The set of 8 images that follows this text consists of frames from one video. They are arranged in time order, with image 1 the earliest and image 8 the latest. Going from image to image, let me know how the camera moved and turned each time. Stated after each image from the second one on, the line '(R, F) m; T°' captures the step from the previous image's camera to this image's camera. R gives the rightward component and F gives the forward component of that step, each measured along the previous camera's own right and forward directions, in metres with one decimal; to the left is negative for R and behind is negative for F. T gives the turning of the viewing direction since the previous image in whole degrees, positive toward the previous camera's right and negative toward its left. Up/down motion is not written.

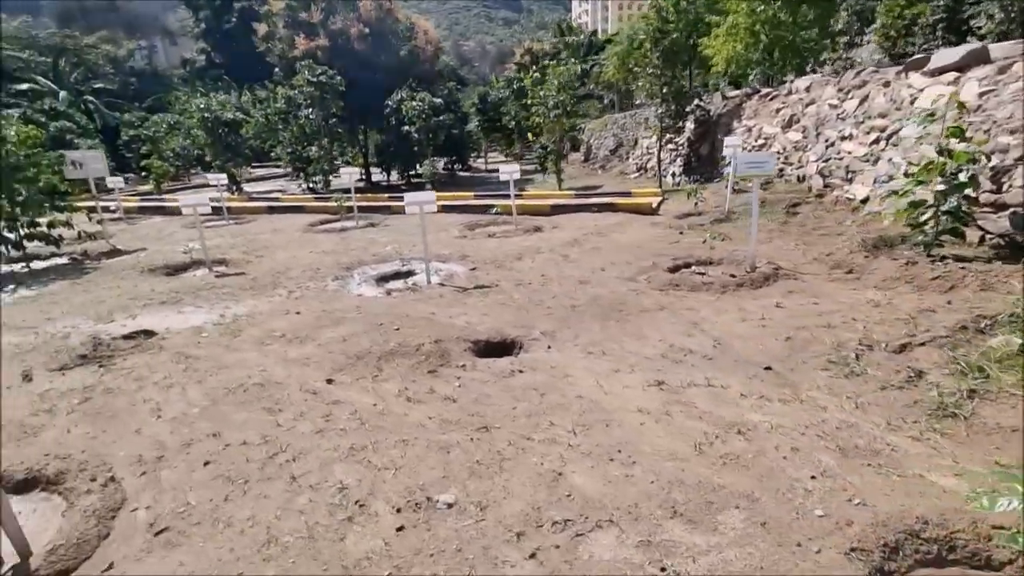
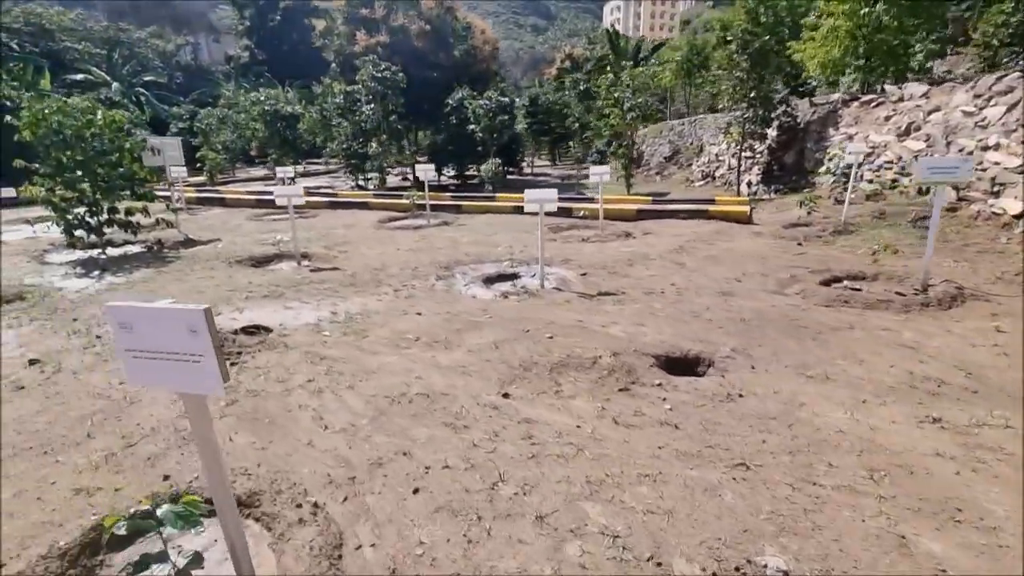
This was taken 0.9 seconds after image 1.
(-1.3, +0.5) m; -2°
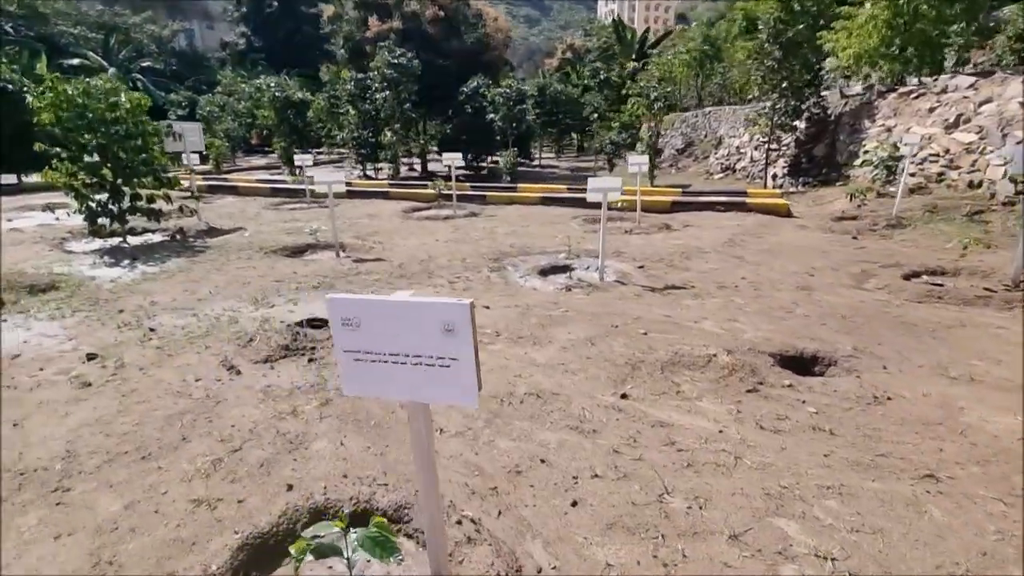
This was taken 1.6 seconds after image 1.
(-0.9, +0.3) m; +1°
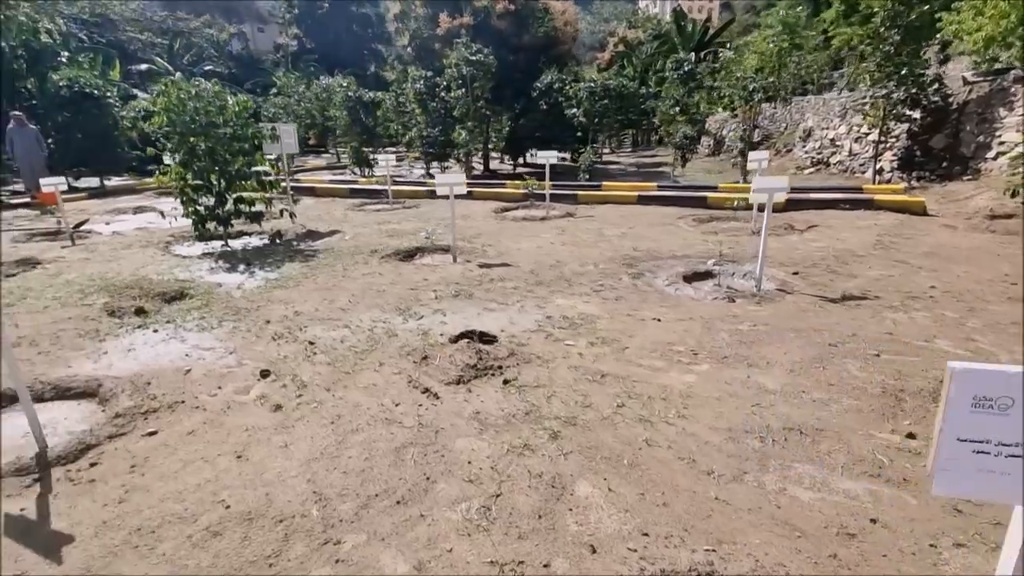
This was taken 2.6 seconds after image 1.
(-1.3, +0.4) m; -4°
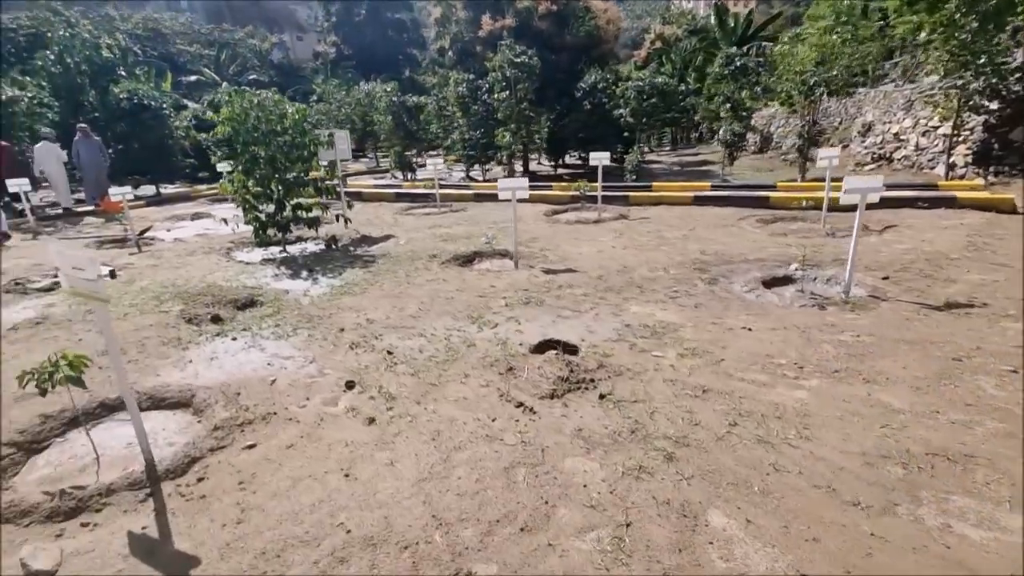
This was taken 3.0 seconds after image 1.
(-0.5, +0.1) m; -3°
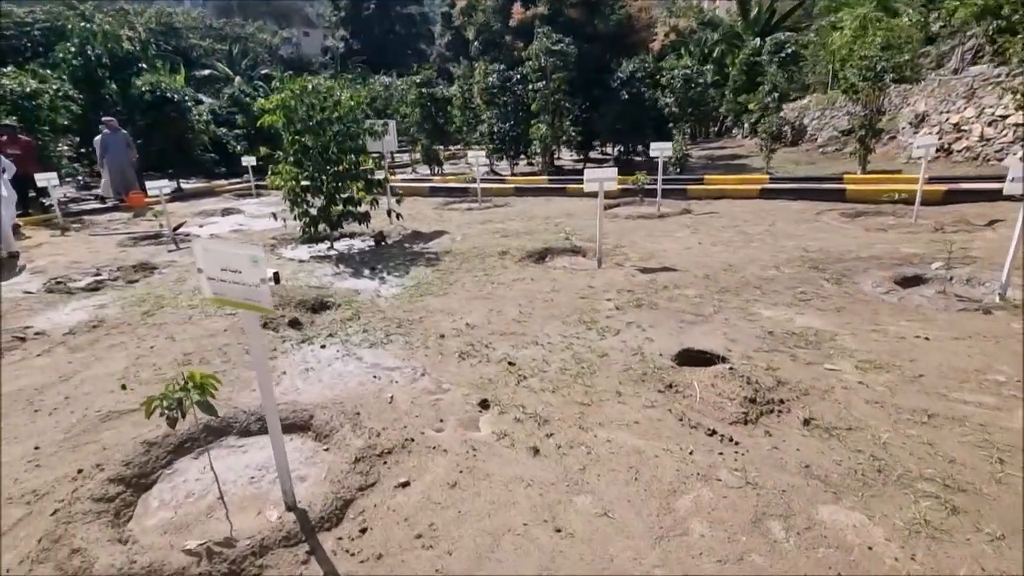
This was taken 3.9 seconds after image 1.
(-1.1, +0.6) m; 0°
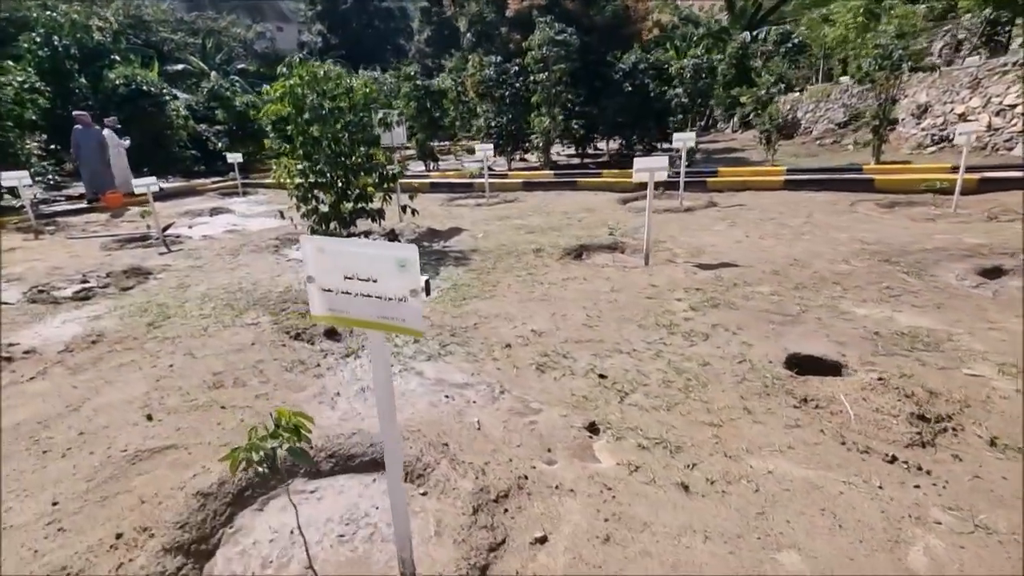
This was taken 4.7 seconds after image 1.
(-0.8, +0.6) m; +2°
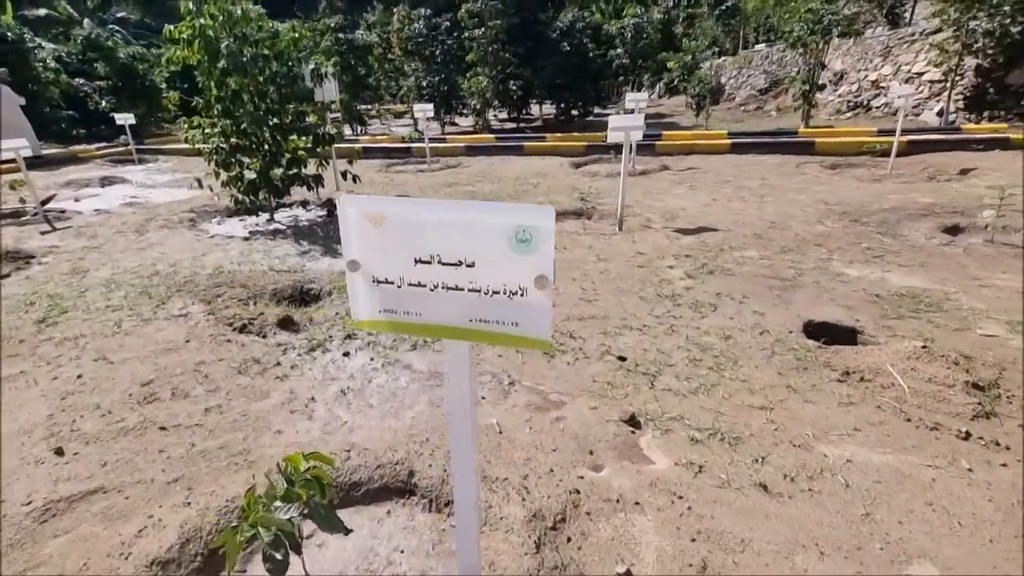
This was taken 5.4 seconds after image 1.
(-0.5, +0.6) m; +8°
